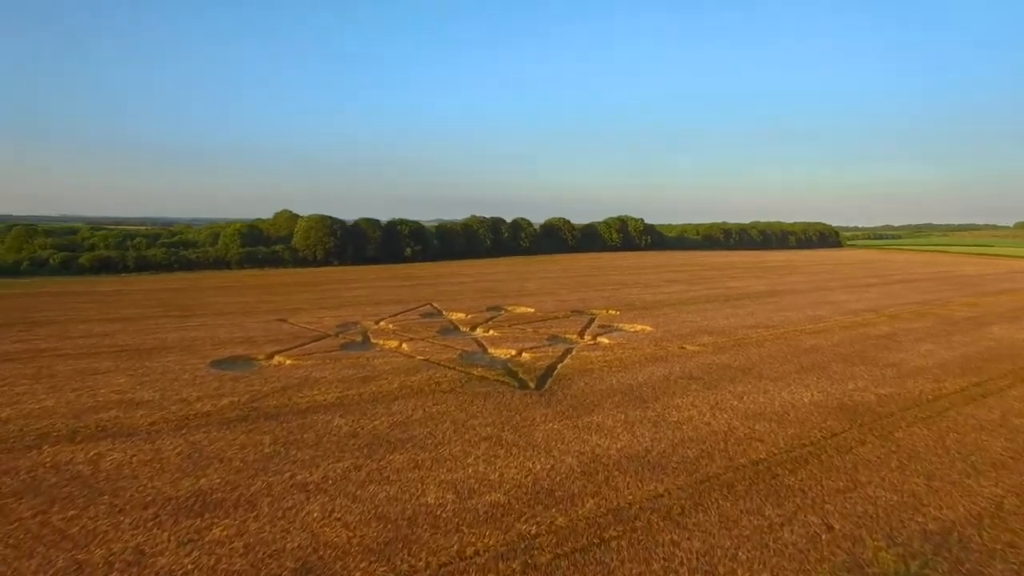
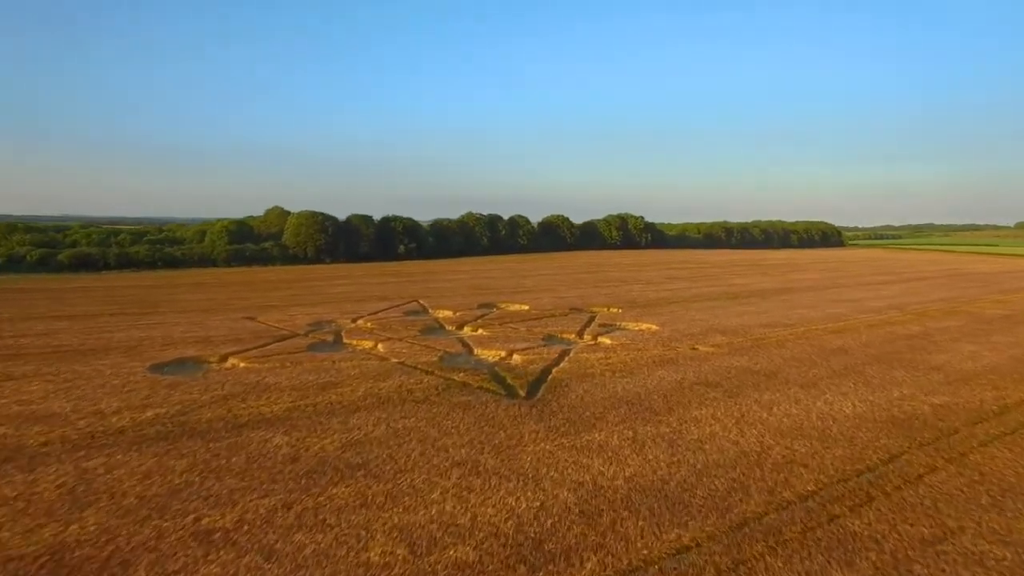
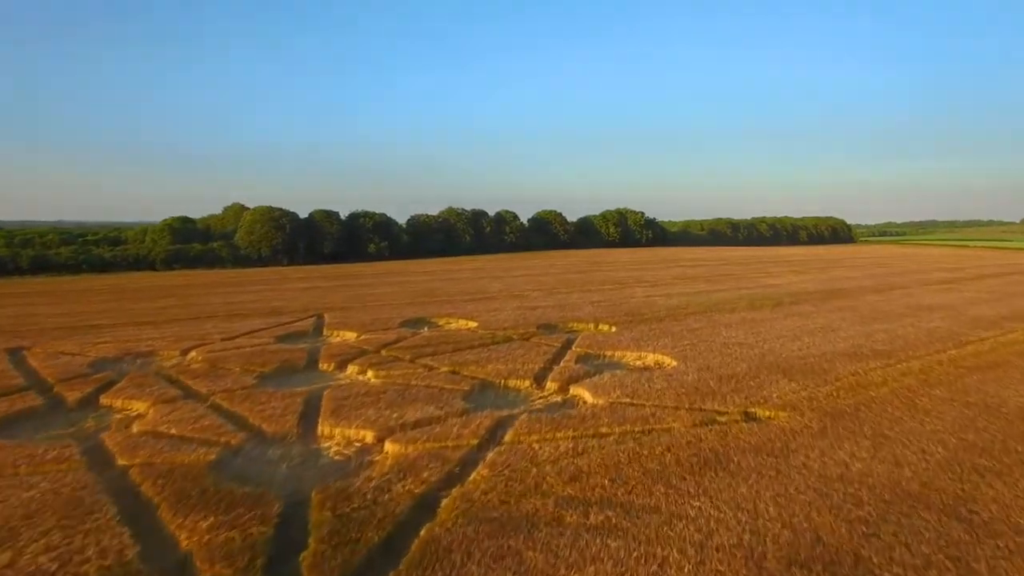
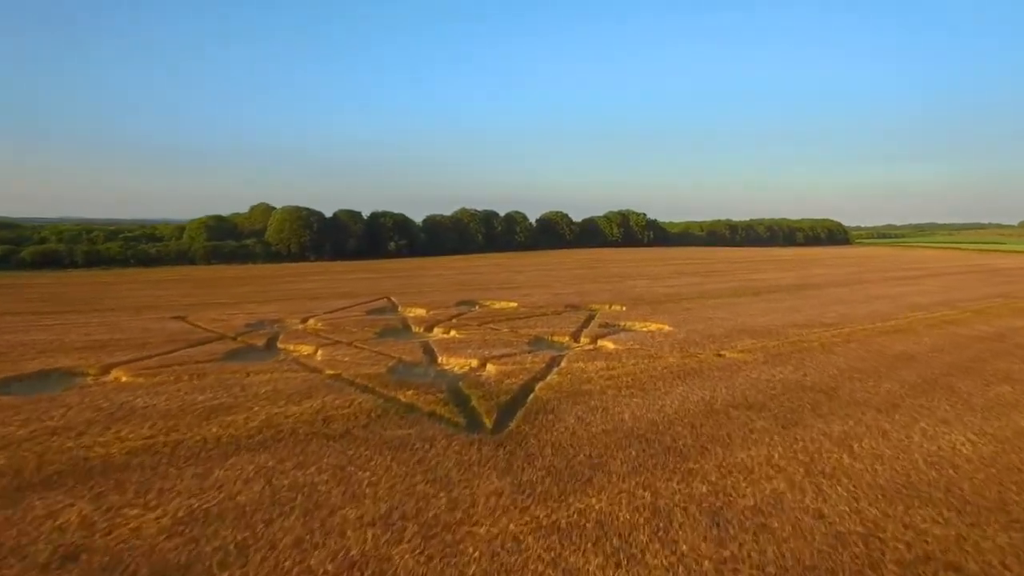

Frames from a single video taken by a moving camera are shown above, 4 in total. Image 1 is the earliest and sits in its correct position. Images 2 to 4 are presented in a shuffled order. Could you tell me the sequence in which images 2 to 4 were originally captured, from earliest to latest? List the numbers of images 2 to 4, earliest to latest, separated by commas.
2, 4, 3
